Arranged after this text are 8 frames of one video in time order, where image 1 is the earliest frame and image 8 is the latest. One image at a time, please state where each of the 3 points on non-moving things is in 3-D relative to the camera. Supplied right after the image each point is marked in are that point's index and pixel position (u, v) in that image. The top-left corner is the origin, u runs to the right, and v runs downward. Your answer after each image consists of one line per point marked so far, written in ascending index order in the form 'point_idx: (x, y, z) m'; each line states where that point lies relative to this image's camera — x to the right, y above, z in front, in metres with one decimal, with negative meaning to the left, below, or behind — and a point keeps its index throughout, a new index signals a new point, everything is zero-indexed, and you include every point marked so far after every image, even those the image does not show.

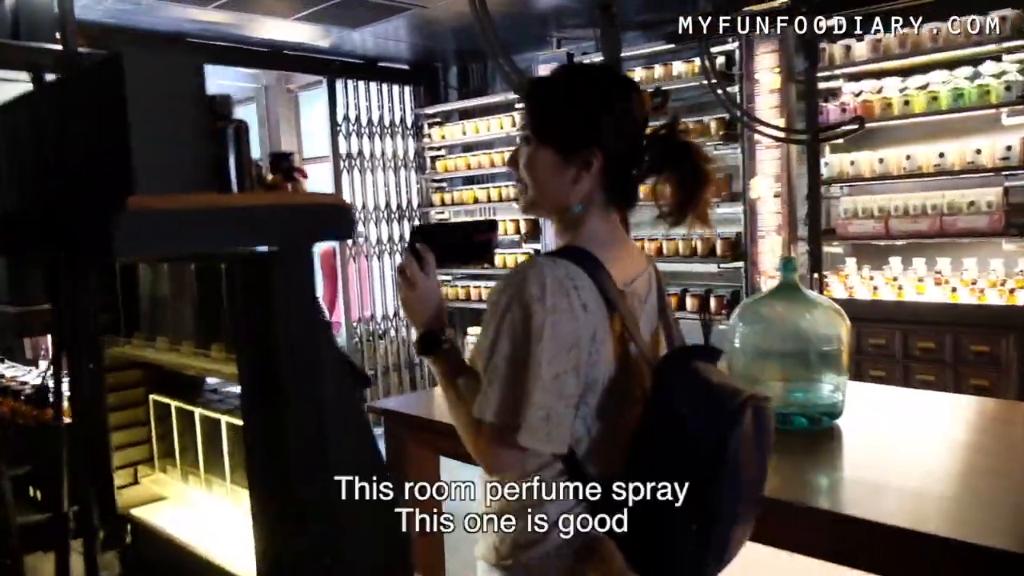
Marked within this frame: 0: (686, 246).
0: (+1.1, +0.3, +5.1) m
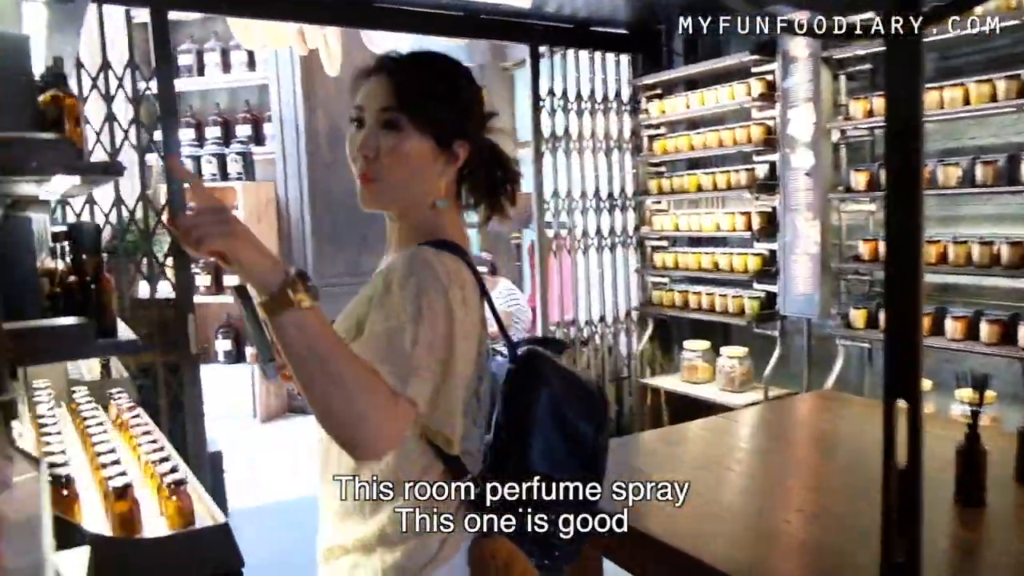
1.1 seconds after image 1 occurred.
0: (+2.1, +0.2, +3.7) m
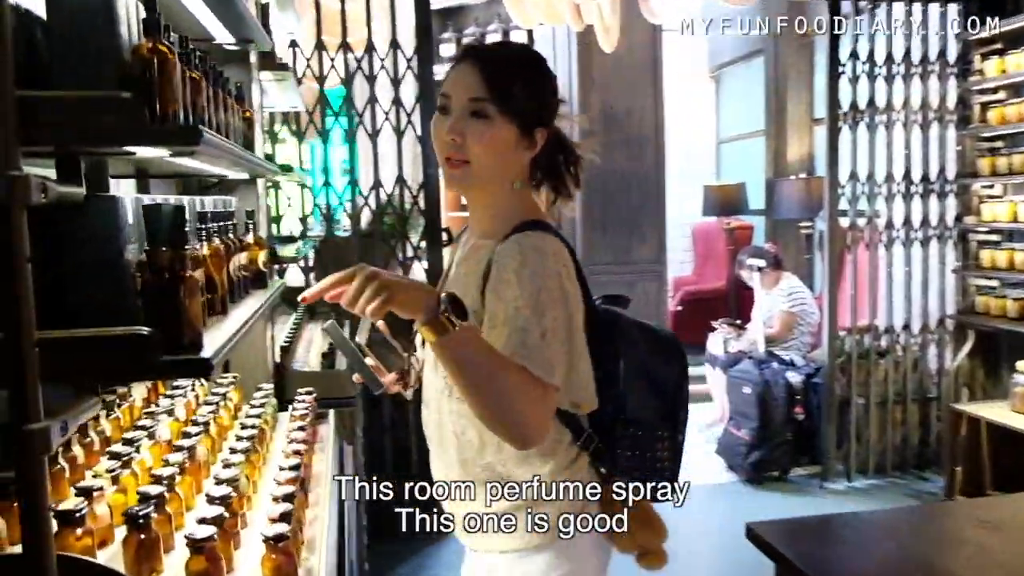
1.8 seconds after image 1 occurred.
0: (+3.0, +0.1, +2.4) m
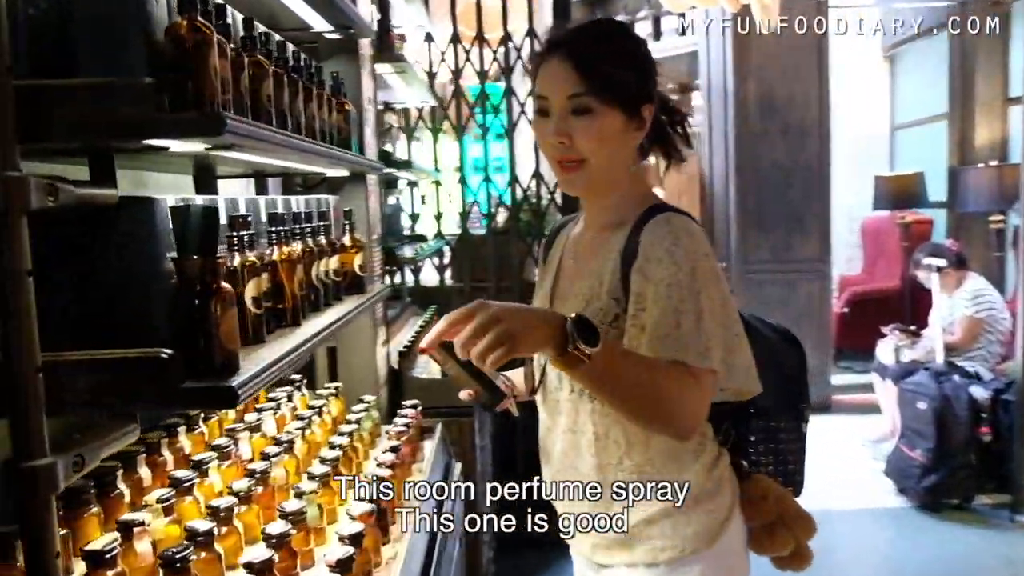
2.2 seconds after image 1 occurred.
0: (+3.2, 0.0, +1.6) m
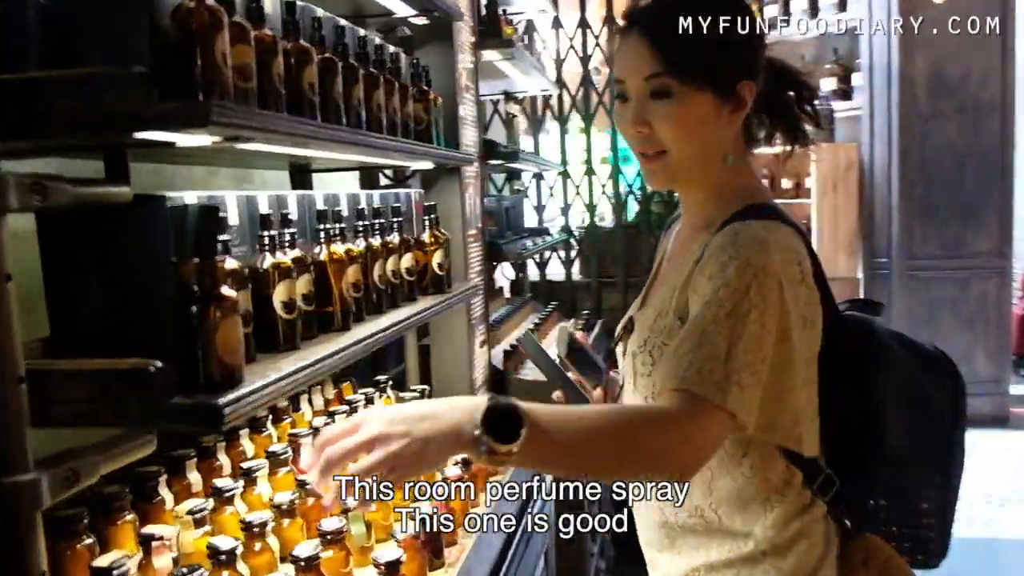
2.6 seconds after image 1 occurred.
0: (+3.3, 0.0, +0.8) m
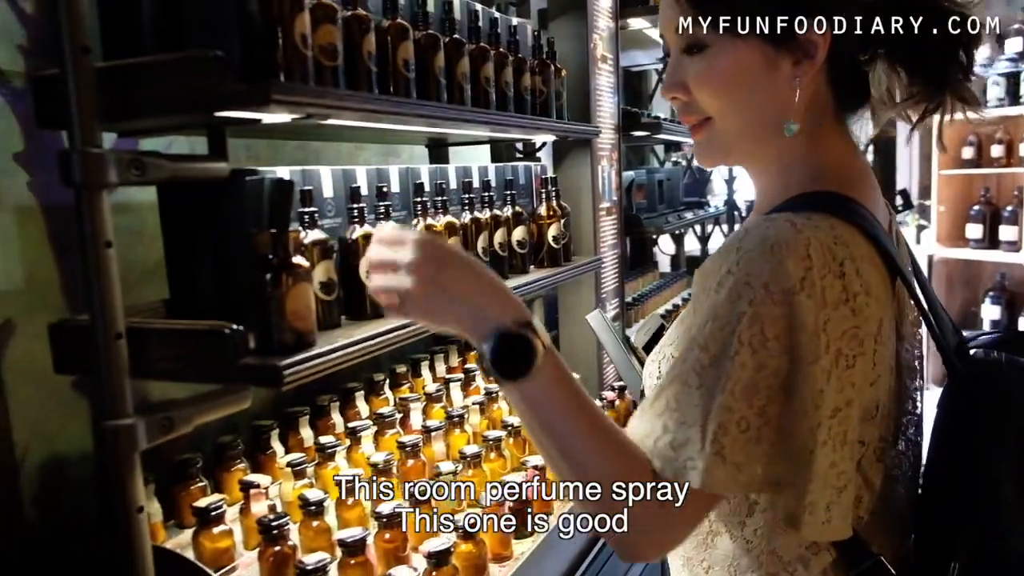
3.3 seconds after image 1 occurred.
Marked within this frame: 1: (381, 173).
0: (+3.3, -0.1, +0.1) m
1: (-0.2, +0.2, +1.3) m
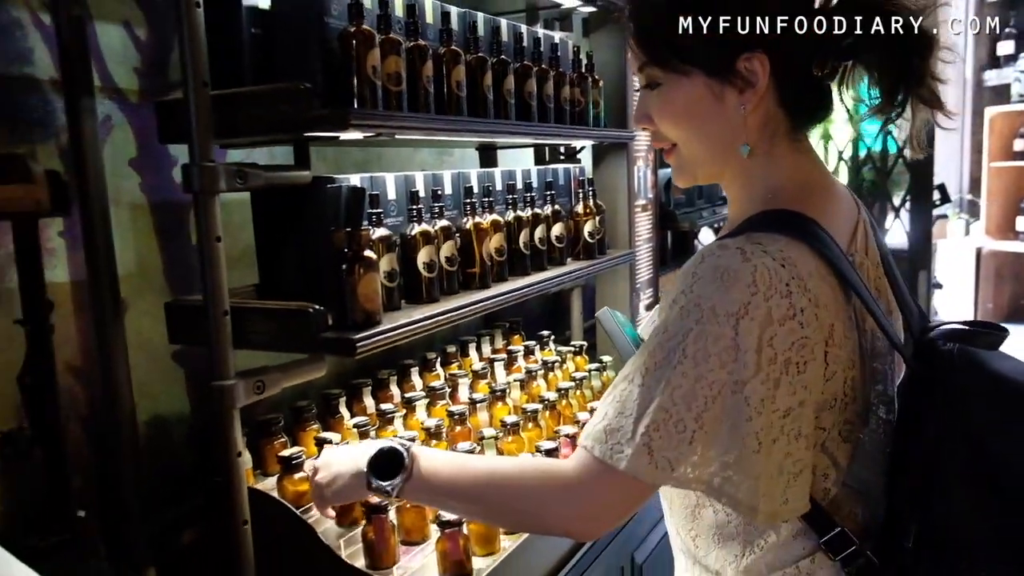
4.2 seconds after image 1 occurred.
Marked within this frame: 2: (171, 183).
0: (+3.2, -0.1, +0.1) m
1: (-0.1, +0.2, +1.5) m
2: (-0.6, +0.2, +1.4) m
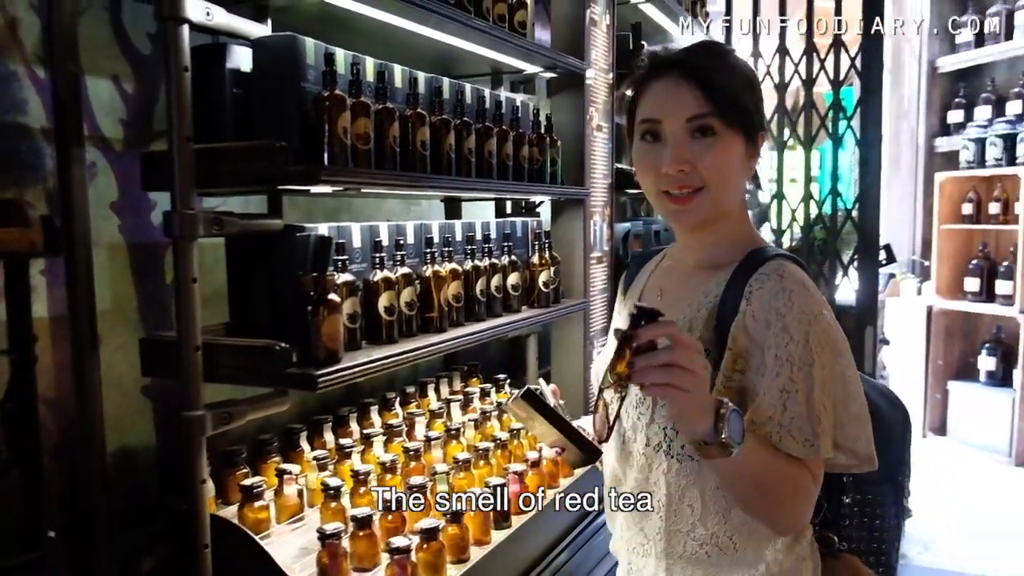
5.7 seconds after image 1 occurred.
0: (+3.2, -0.2, +0.3) m
1: (-0.2, +0.1, +1.6) m
2: (-0.7, +0.1, +1.5) m
